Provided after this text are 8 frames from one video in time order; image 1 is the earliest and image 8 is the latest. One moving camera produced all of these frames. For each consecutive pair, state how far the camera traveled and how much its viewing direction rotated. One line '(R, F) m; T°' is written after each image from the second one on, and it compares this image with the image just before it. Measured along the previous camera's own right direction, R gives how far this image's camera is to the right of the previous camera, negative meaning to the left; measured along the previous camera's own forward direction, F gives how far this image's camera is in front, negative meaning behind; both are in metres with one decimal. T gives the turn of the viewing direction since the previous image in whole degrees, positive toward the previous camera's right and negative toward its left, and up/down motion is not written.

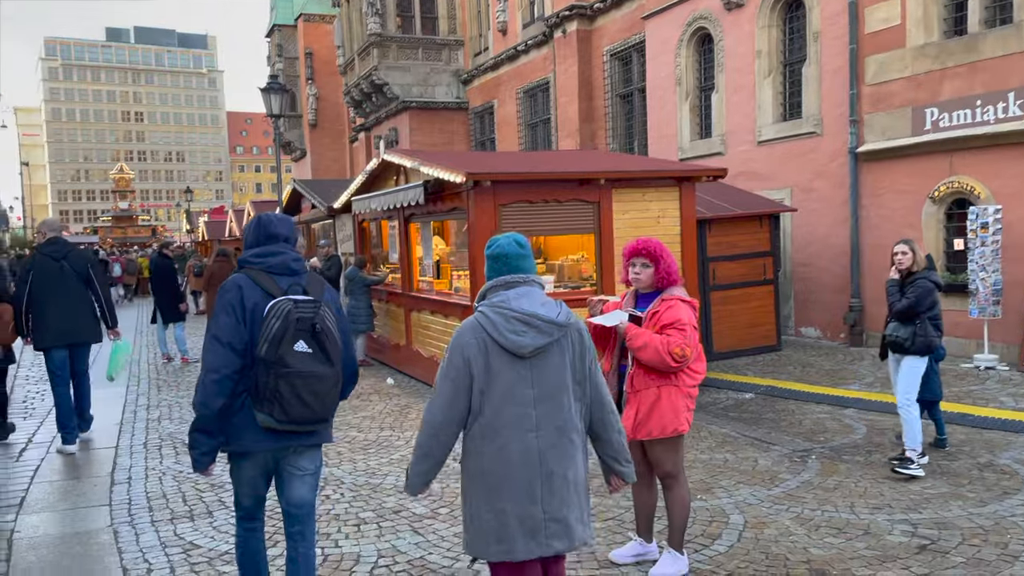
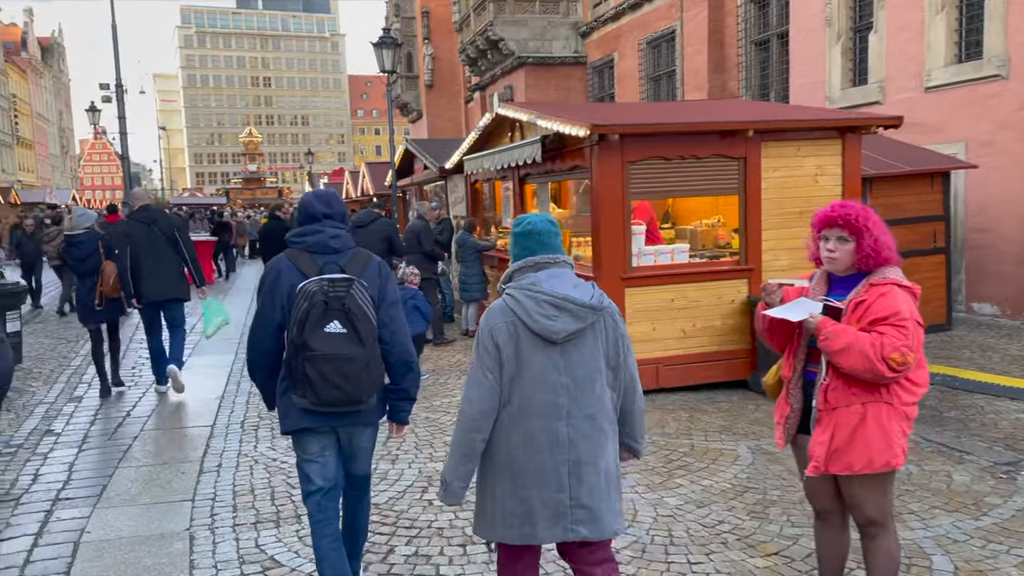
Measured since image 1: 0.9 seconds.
(-0.1, +0.9) m; -8°
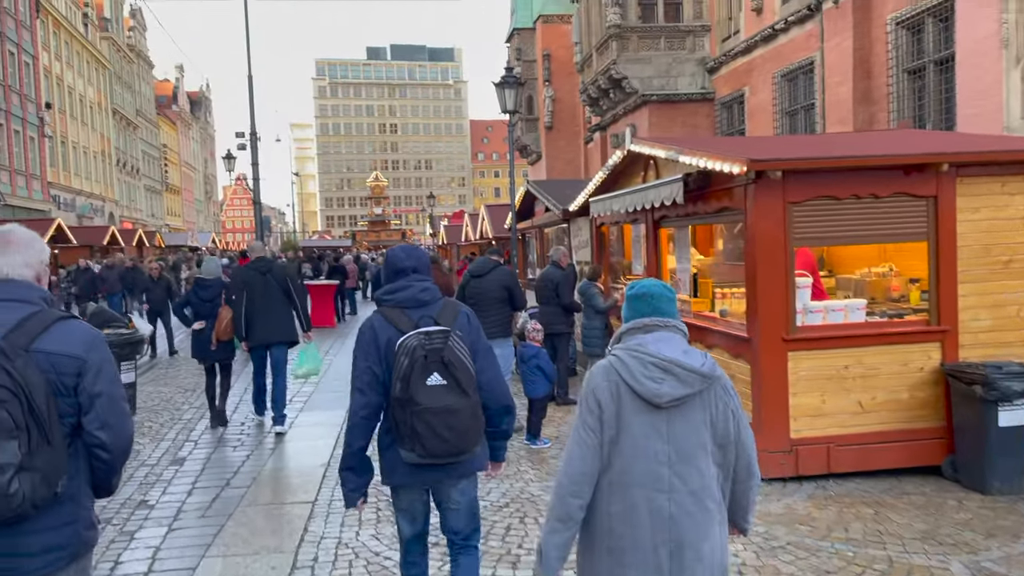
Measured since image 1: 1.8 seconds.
(-0.2, +0.9) m; -8°
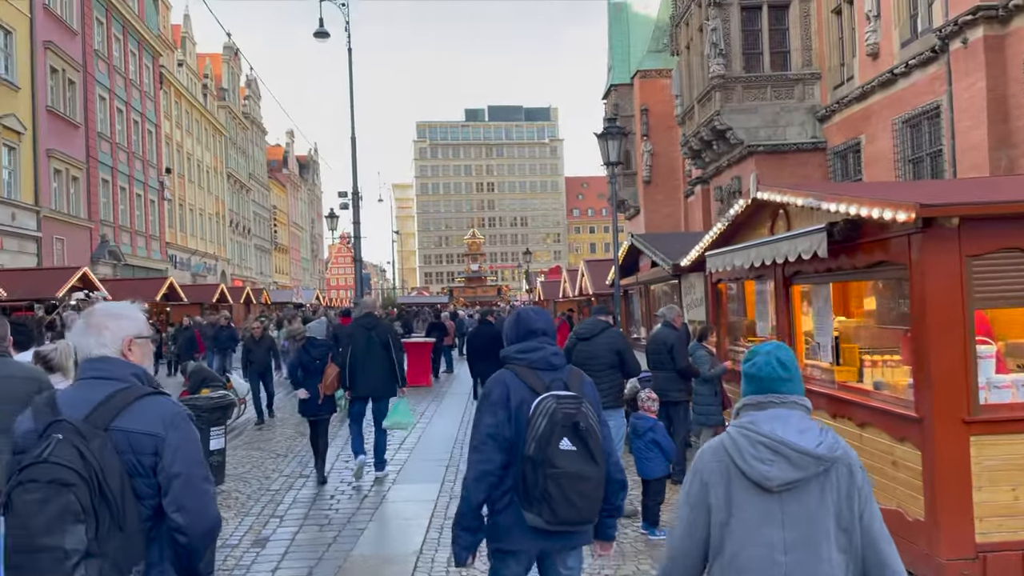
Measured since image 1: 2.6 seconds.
(-0.1, +0.7) m; -7°
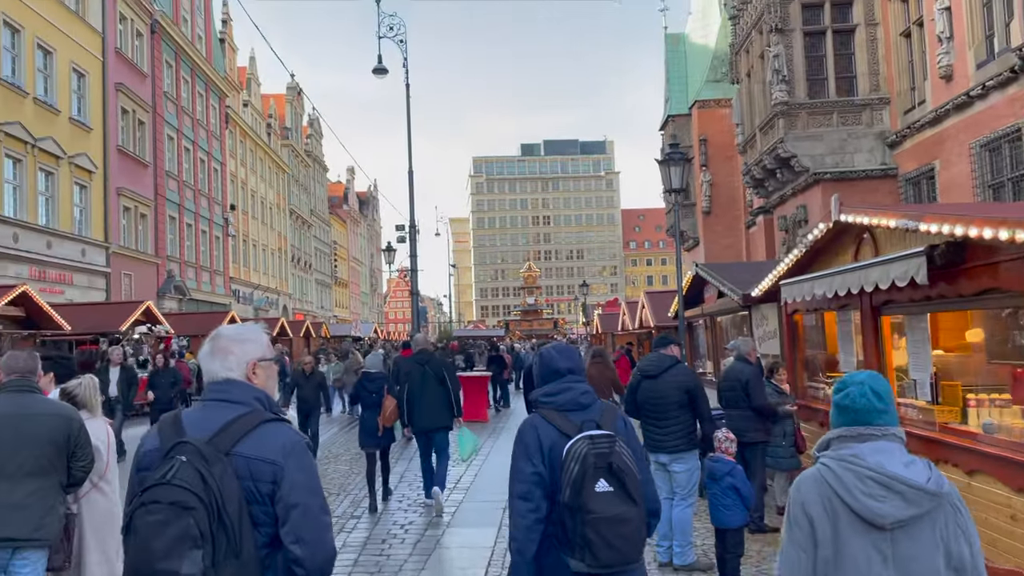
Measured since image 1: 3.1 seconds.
(0.0, +0.4) m; -4°
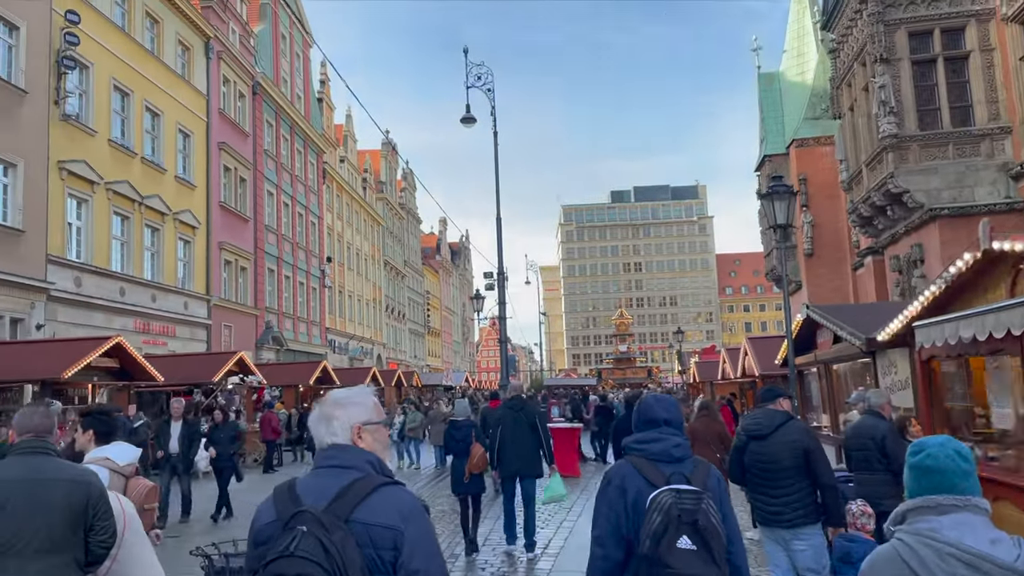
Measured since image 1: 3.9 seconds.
(0.0, +0.7) m; -7°
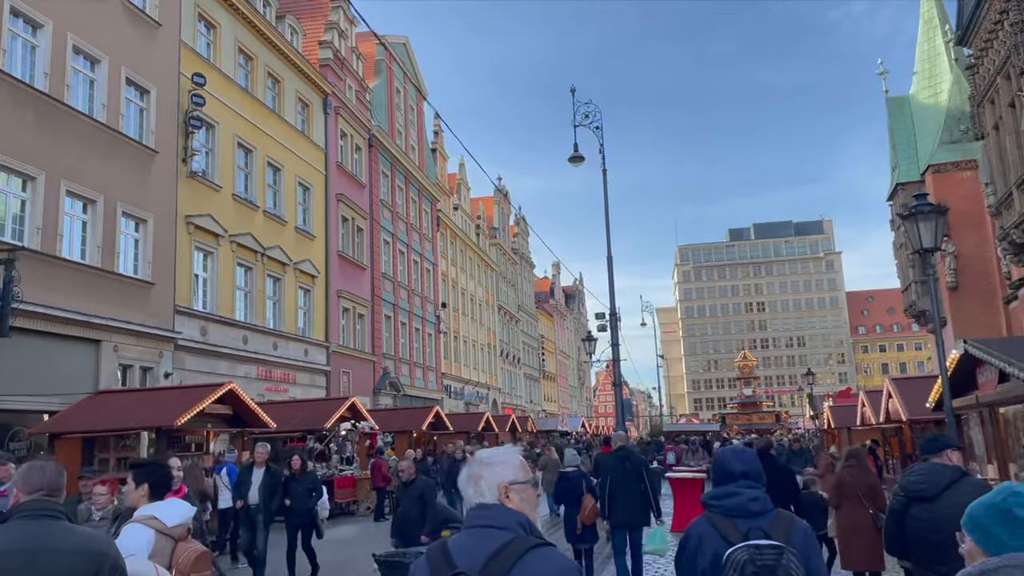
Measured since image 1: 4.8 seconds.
(+0.1, +0.6) m; -8°
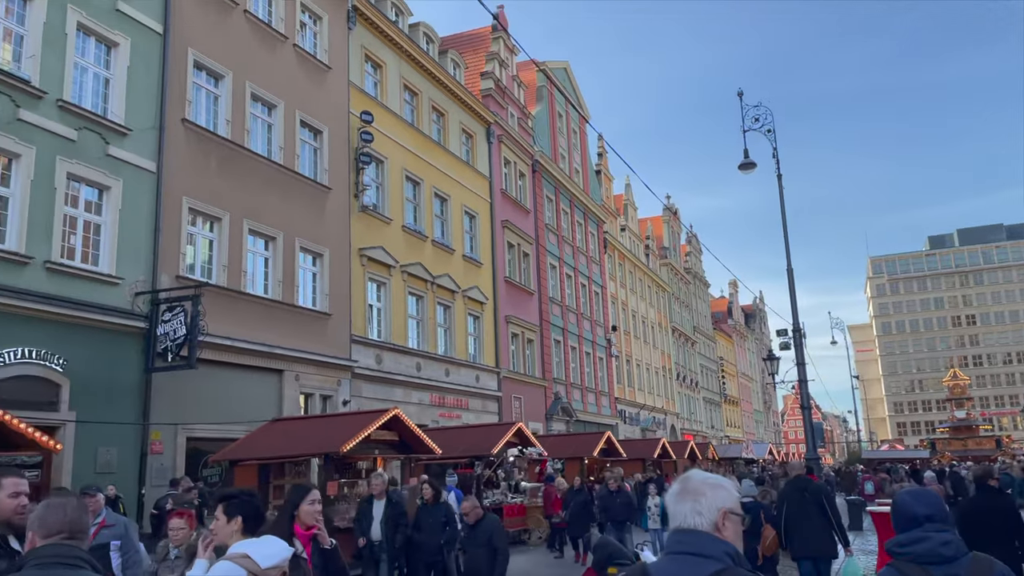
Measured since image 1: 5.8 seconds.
(+0.1, +0.7) m; -13°
